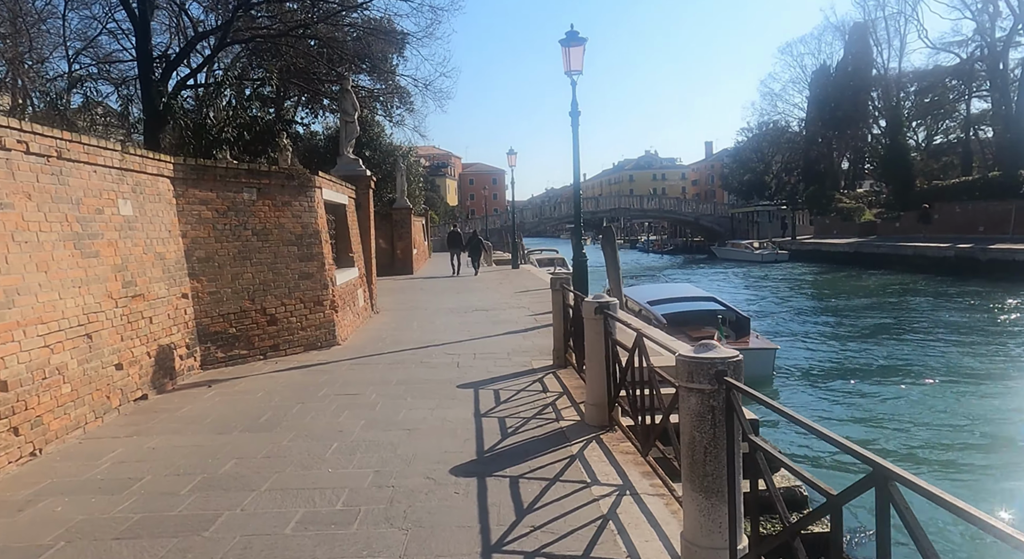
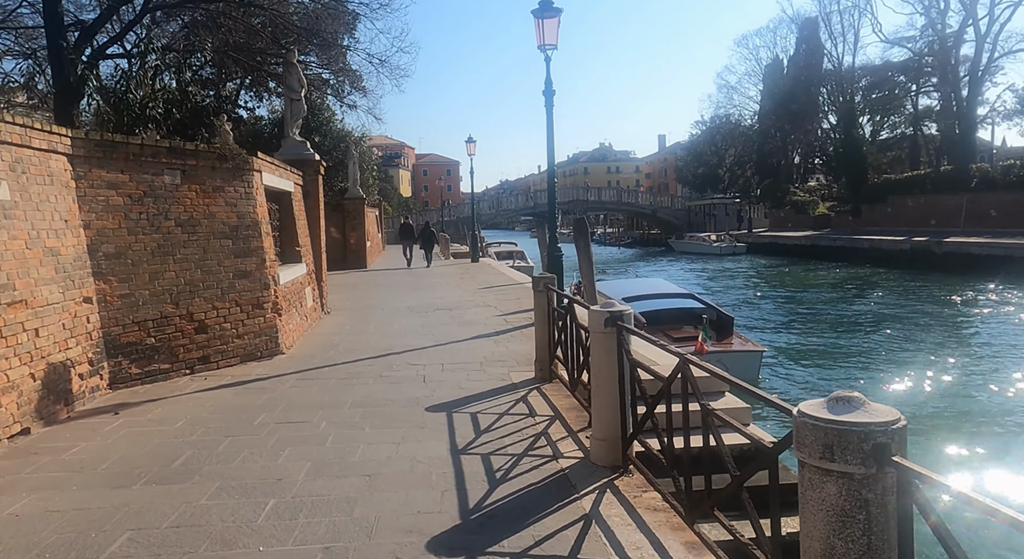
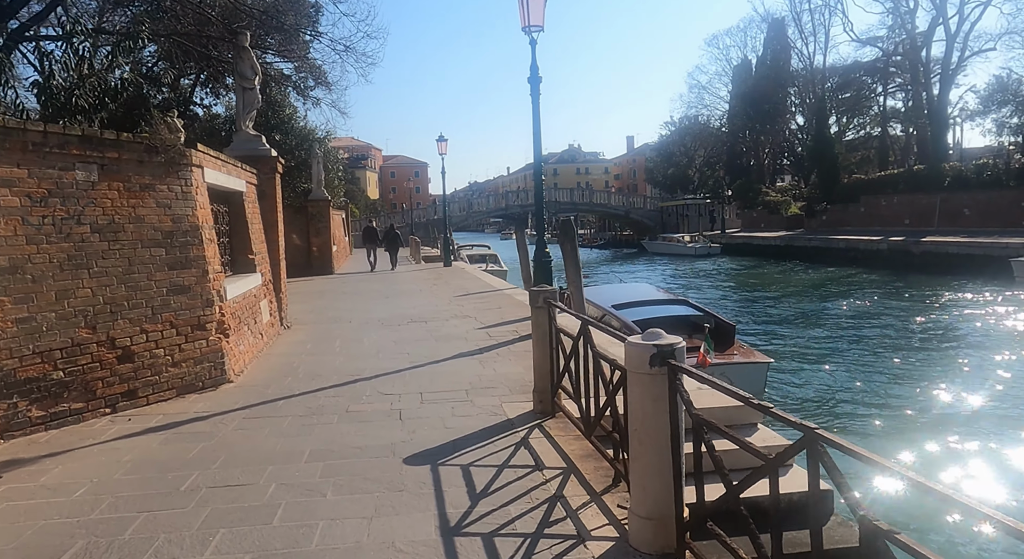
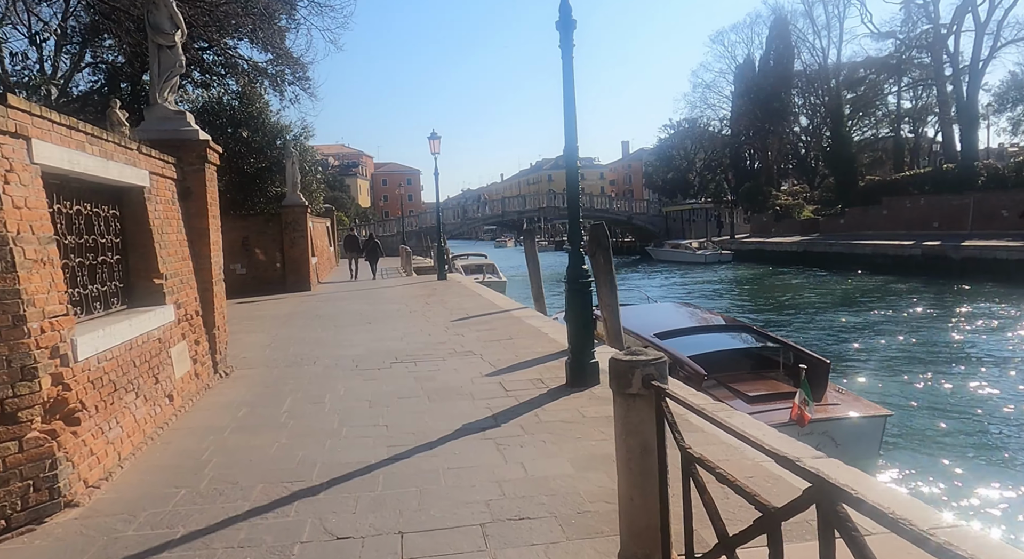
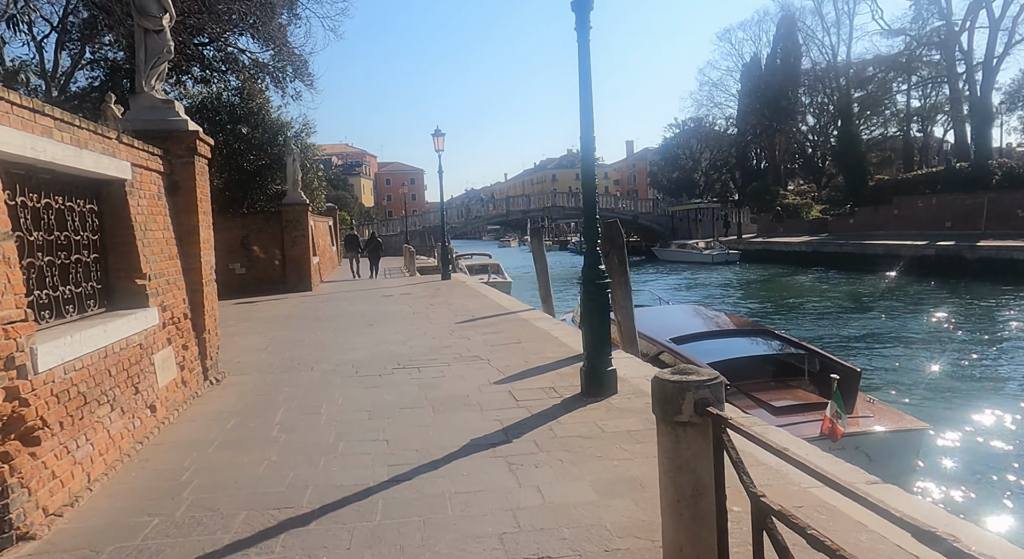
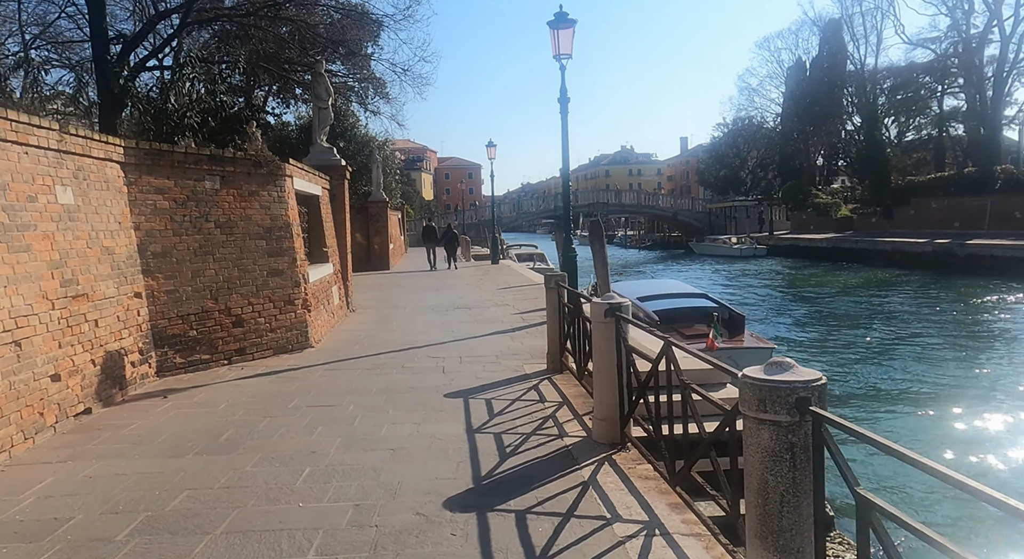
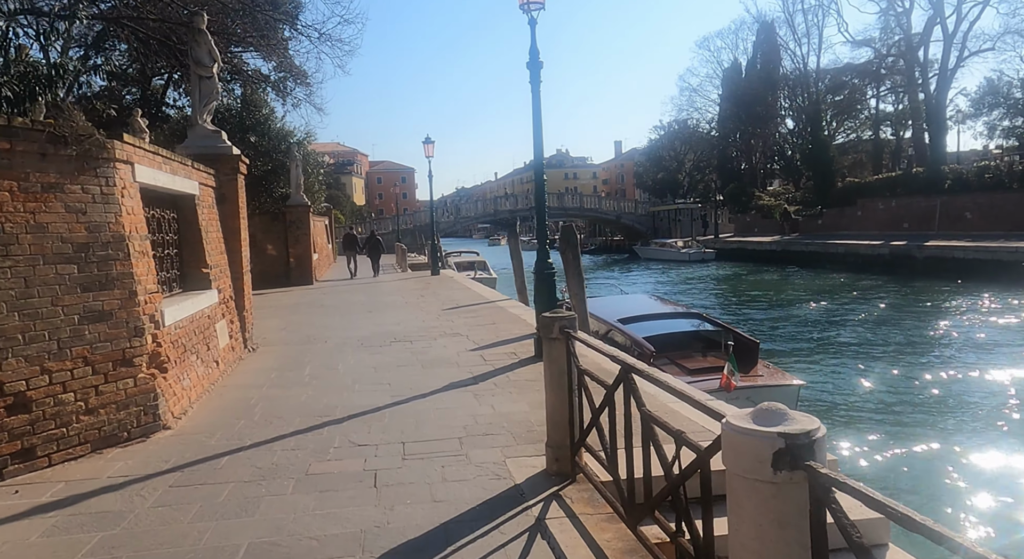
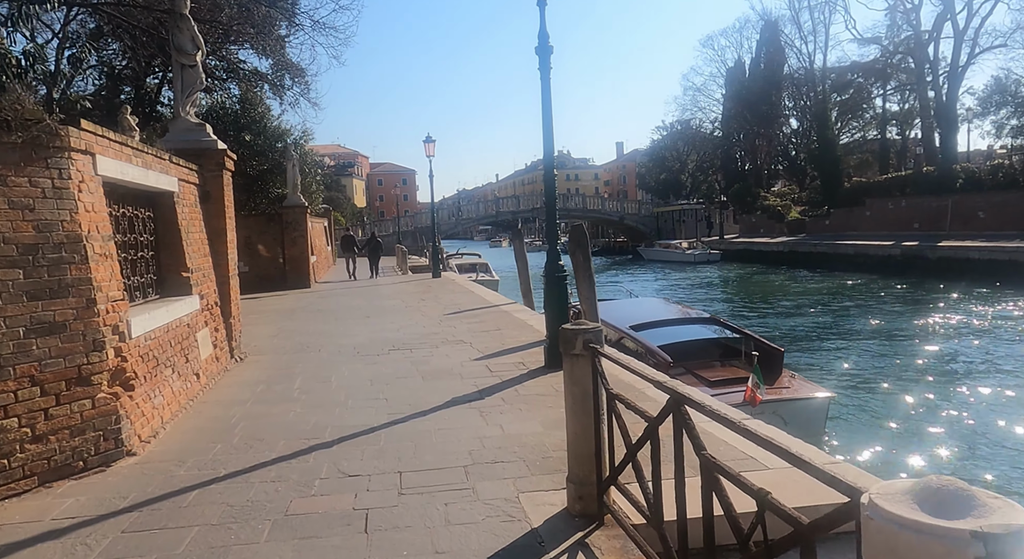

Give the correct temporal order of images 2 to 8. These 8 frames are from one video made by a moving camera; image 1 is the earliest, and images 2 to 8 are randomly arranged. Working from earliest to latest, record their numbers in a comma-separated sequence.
6, 2, 3, 7, 8, 4, 5
